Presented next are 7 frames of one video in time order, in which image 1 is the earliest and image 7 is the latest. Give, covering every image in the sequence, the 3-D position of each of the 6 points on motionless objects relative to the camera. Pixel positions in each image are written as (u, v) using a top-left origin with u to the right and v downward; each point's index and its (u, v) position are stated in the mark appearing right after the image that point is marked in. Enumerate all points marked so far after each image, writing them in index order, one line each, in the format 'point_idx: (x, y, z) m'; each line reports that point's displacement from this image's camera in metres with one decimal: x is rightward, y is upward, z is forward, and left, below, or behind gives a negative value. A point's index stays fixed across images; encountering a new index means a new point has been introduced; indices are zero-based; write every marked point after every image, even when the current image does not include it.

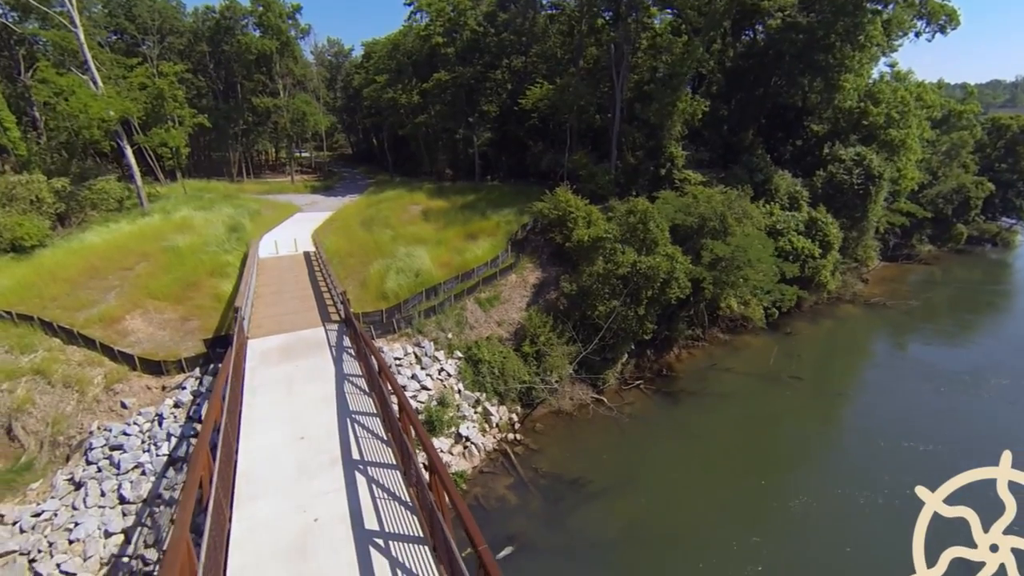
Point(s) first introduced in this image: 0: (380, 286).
0: (-5.0, +0.1, +18.0) m
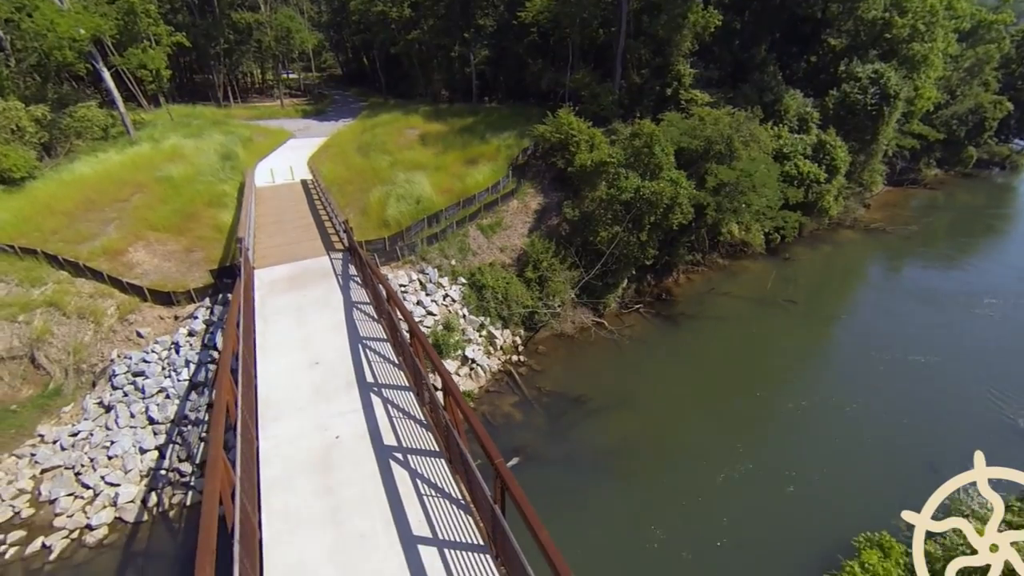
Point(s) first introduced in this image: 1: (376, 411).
0: (-4.9, +2.7, +17.9) m
1: (-2.4, -2.1, +8.2) m
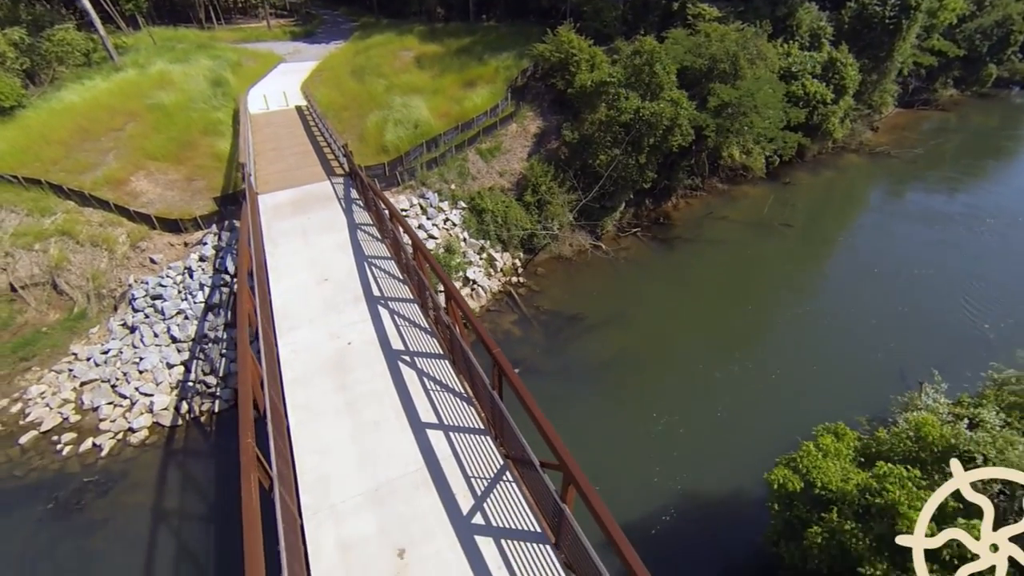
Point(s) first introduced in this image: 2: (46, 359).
0: (-4.9, +5.5, +17.9) m
1: (-2.4, -0.6, +8.9) m
2: (-13.0, -2.0, +13.4) m
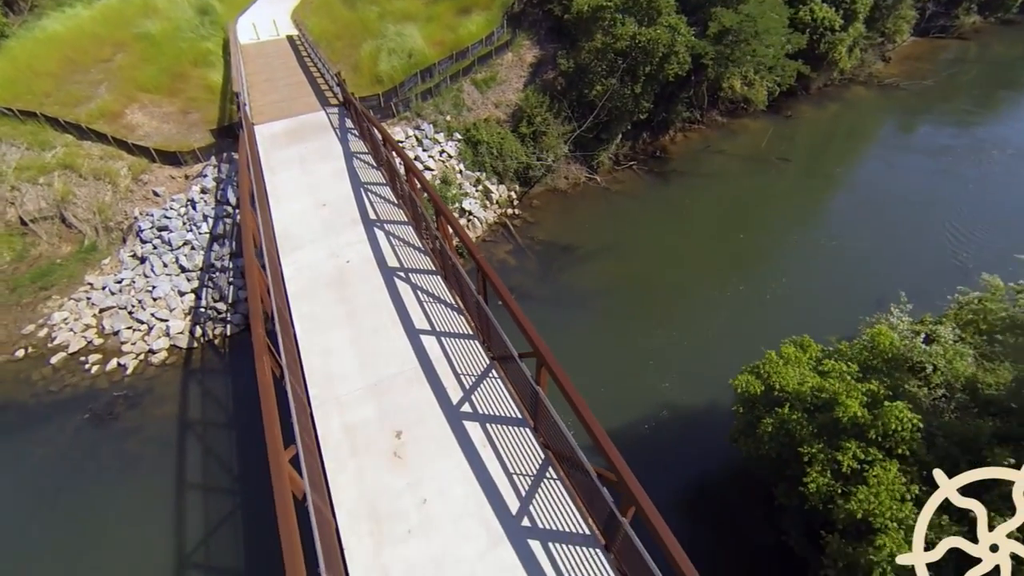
0: (-5.1, +8.0, +17.6) m
1: (-2.6, +0.9, +9.4) m
2: (-13.1, 0.0, +14.1) m
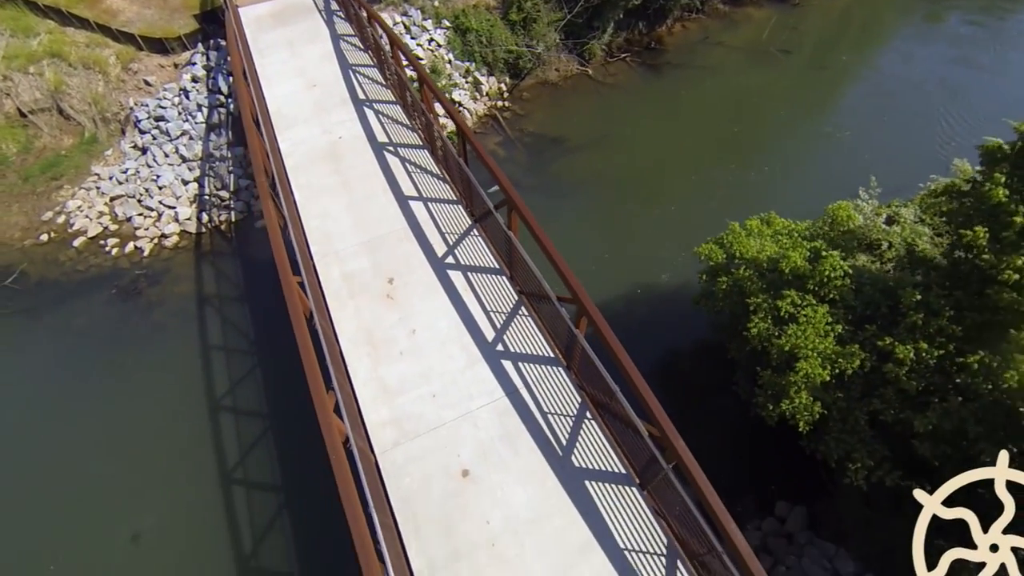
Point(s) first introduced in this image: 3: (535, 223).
0: (-5.3, +11.8, +16.7) m
1: (-2.9, +3.4, +9.8) m
2: (-13.4, +3.3, +14.6) m
3: (+0.3, +0.8, +6.4) m
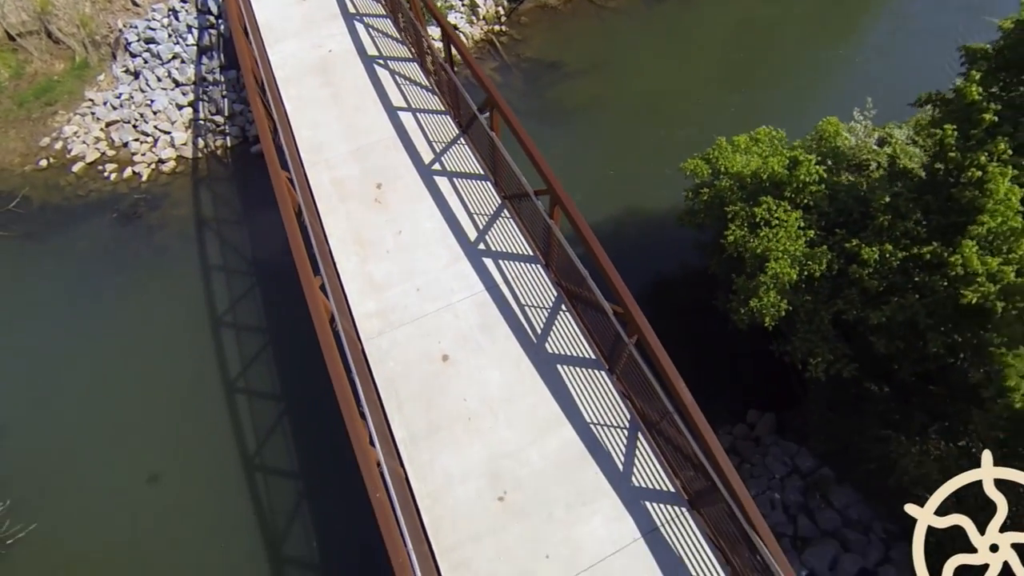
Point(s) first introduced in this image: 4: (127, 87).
0: (-5.3, +14.2, +15.7) m
1: (-3.1, +5.1, +9.7) m
2: (-13.5, +5.6, +14.6) m
3: (+0.1, +2.2, +6.5) m
4: (-11.7, +6.1, +14.4) m
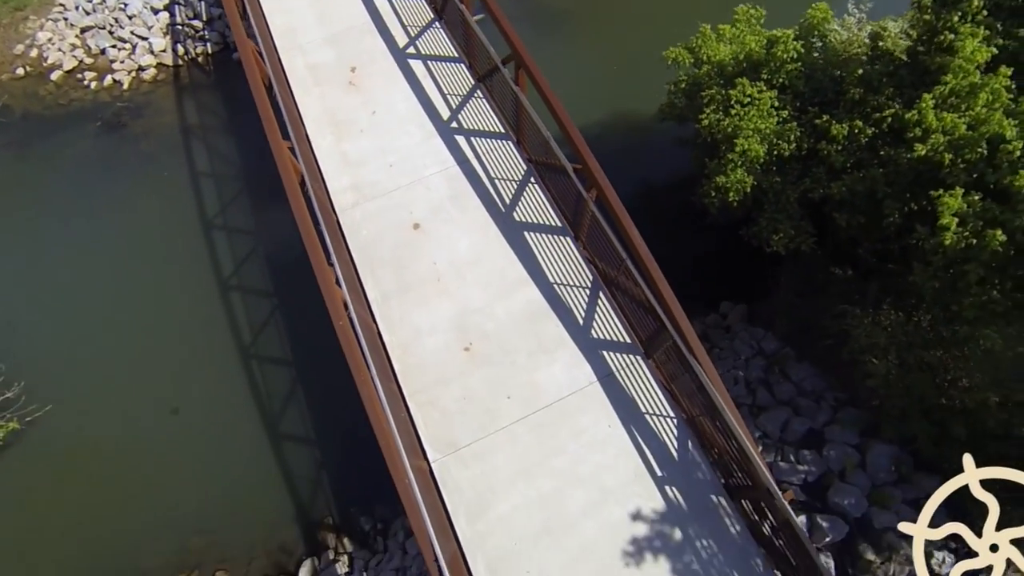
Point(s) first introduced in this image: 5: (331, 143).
0: (-5.7, +16.9, +14.2) m
1: (-3.5, +7.2, +9.2) m
2: (-13.9, +8.3, +14.0) m
3: (-0.3, +3.9, +6.4) m
4: (-12.0, +8.7, +13.8) m
5: (-2.6, +2.1, +6.9) m
